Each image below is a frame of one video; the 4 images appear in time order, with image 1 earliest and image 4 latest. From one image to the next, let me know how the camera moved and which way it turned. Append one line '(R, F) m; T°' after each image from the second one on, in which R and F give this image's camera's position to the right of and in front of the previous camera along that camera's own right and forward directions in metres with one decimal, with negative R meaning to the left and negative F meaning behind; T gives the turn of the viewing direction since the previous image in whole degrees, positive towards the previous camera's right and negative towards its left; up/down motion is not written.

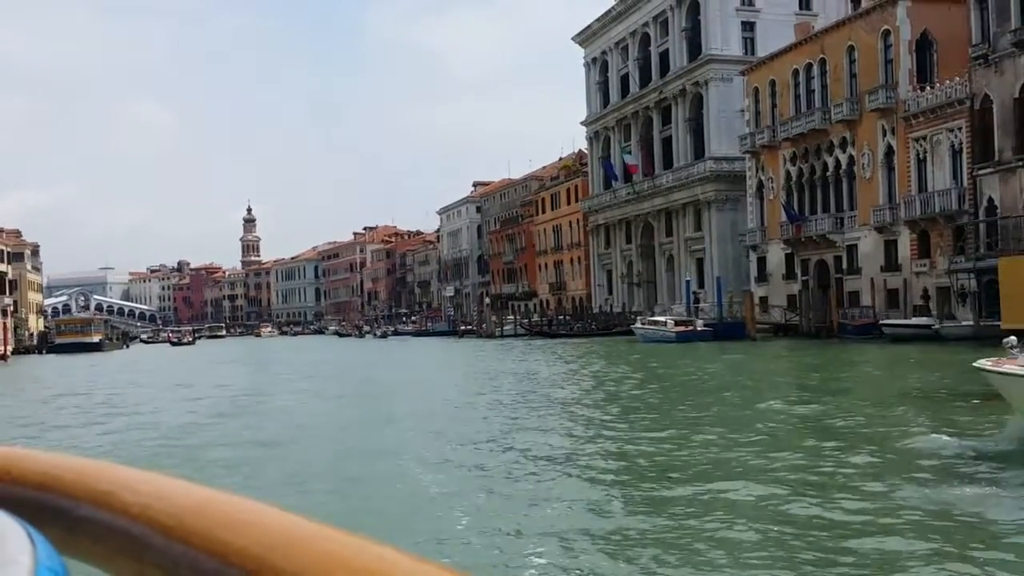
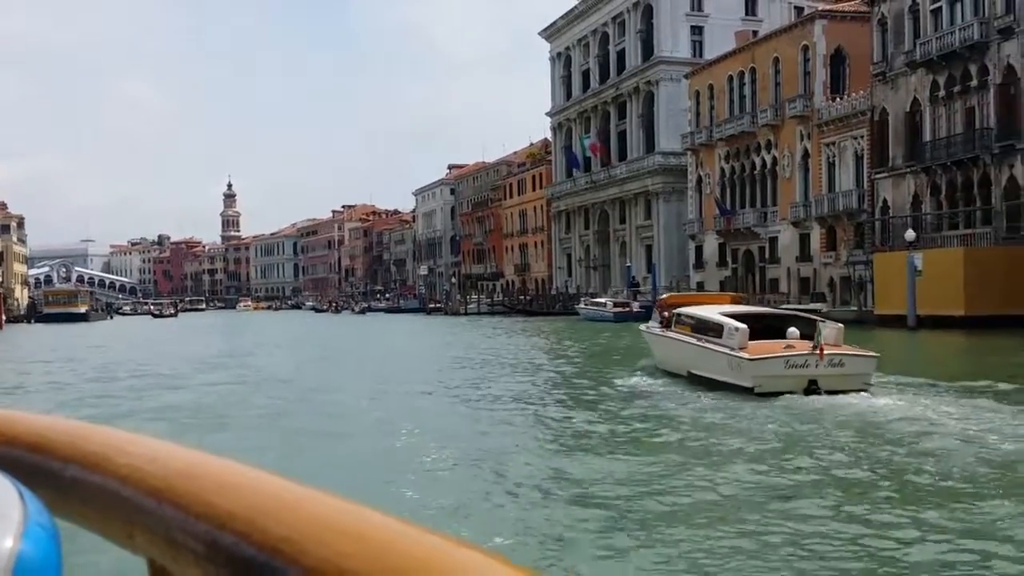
(+1.1, -4.2) m; +1°
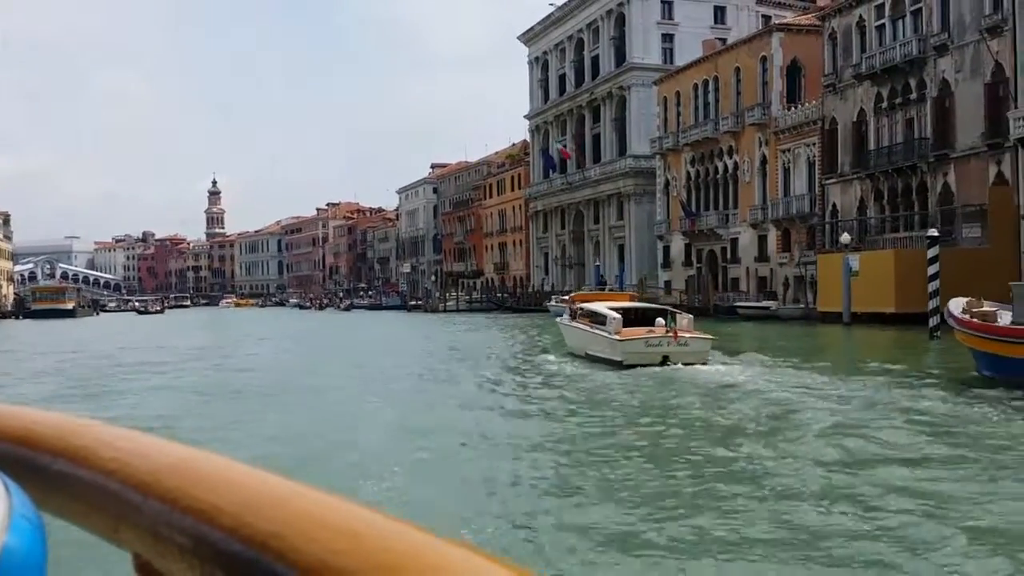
(+0.5, -2.2) m; +1°
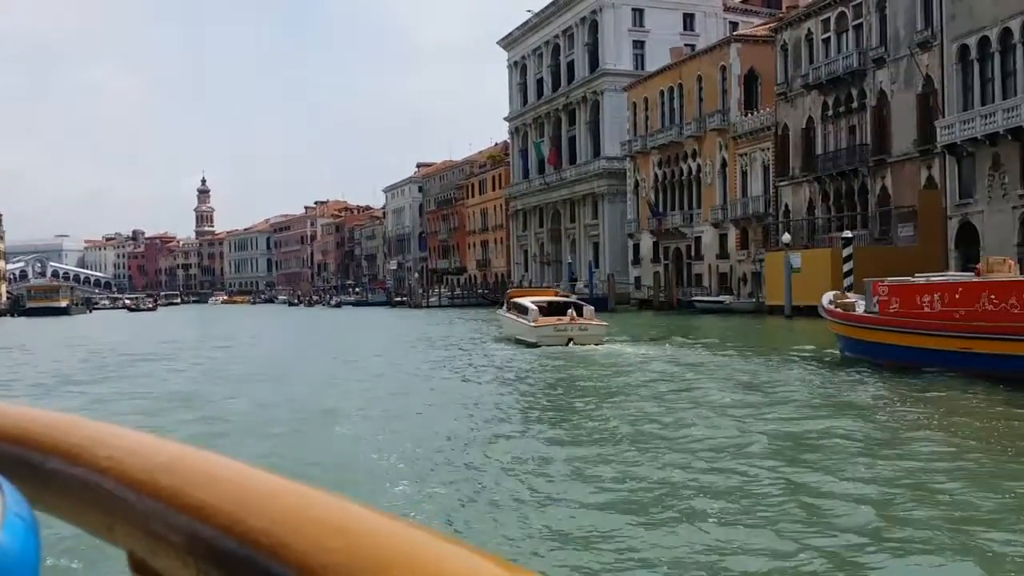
(+0.7, -2.6) m; +1°
